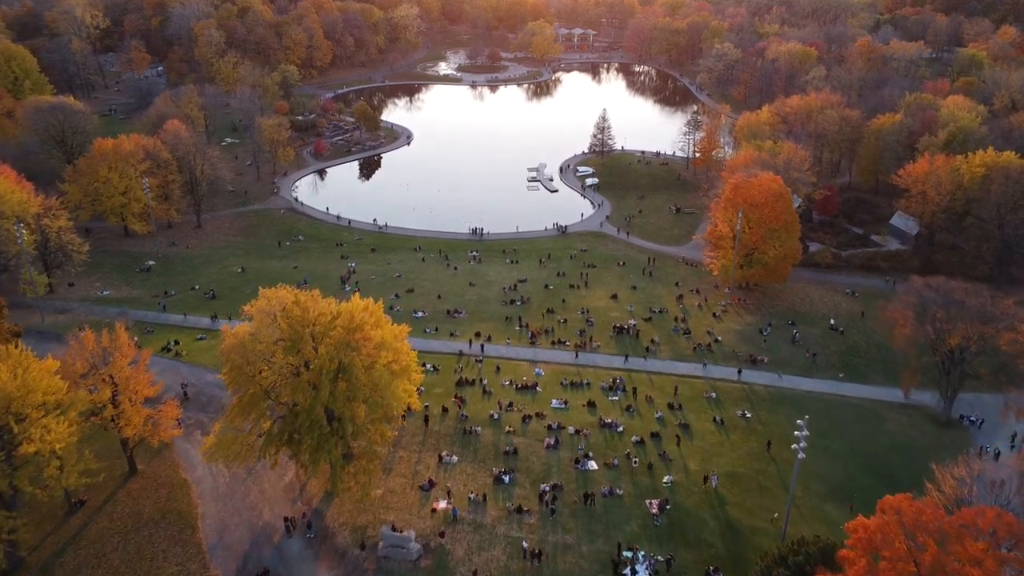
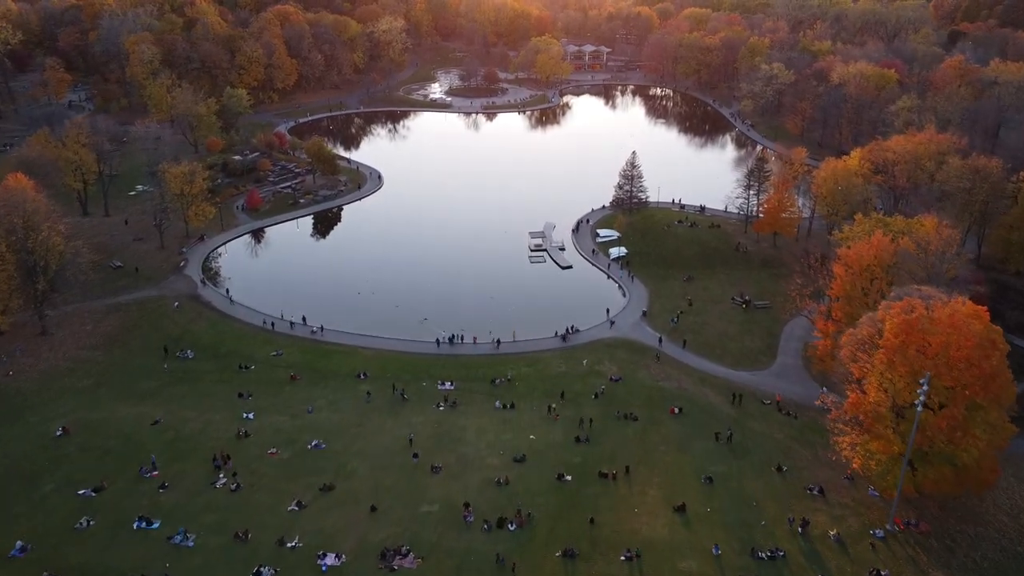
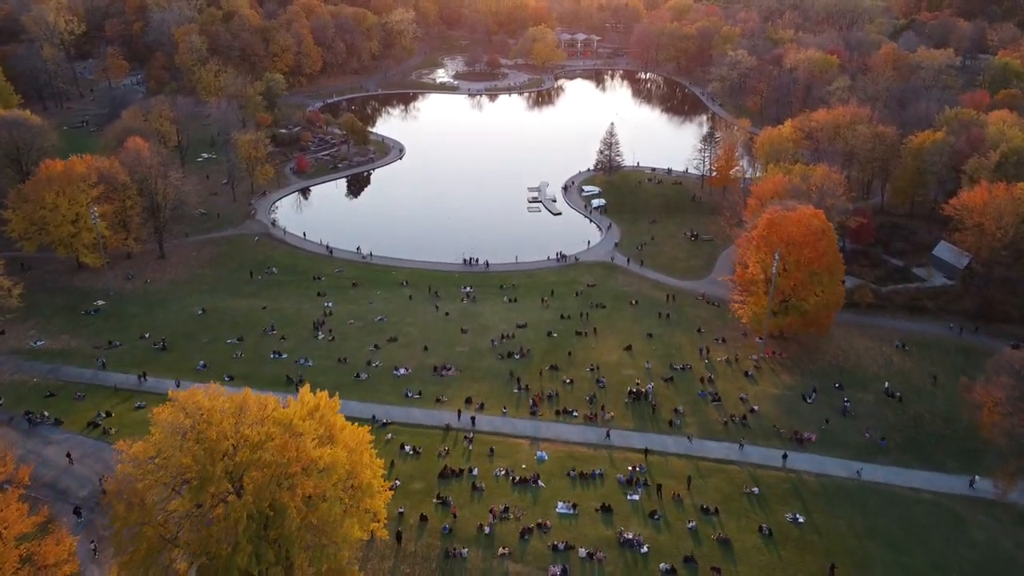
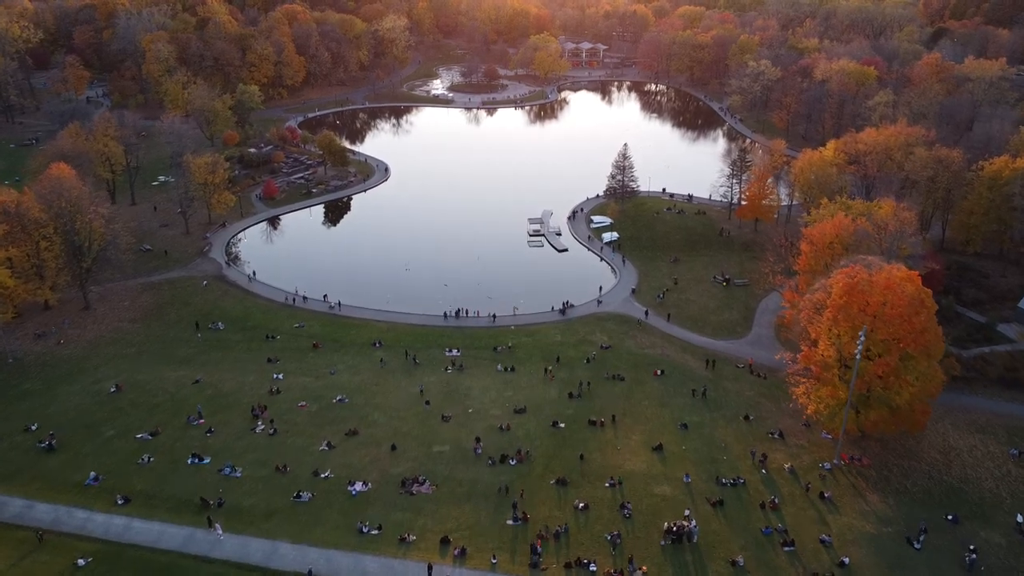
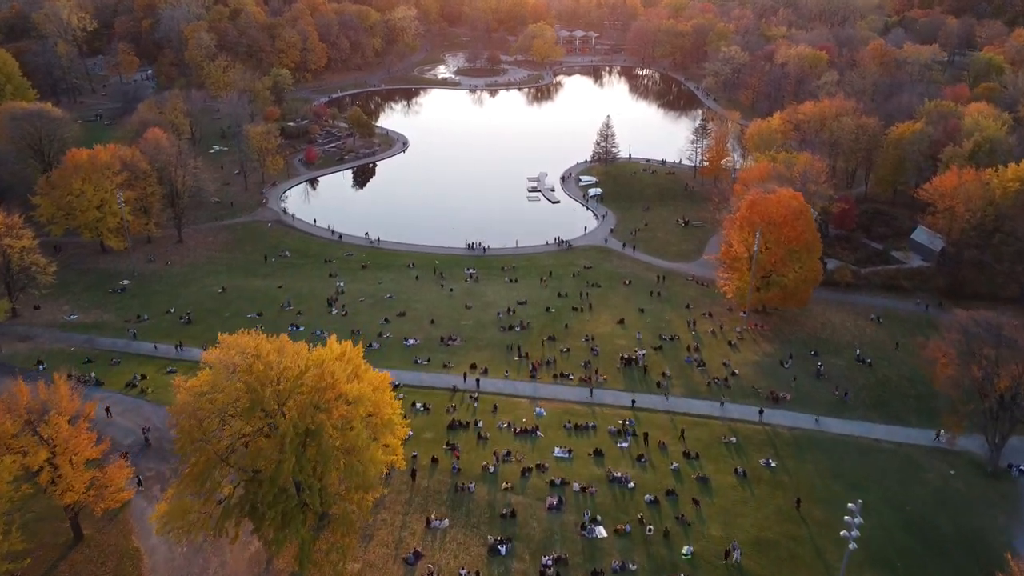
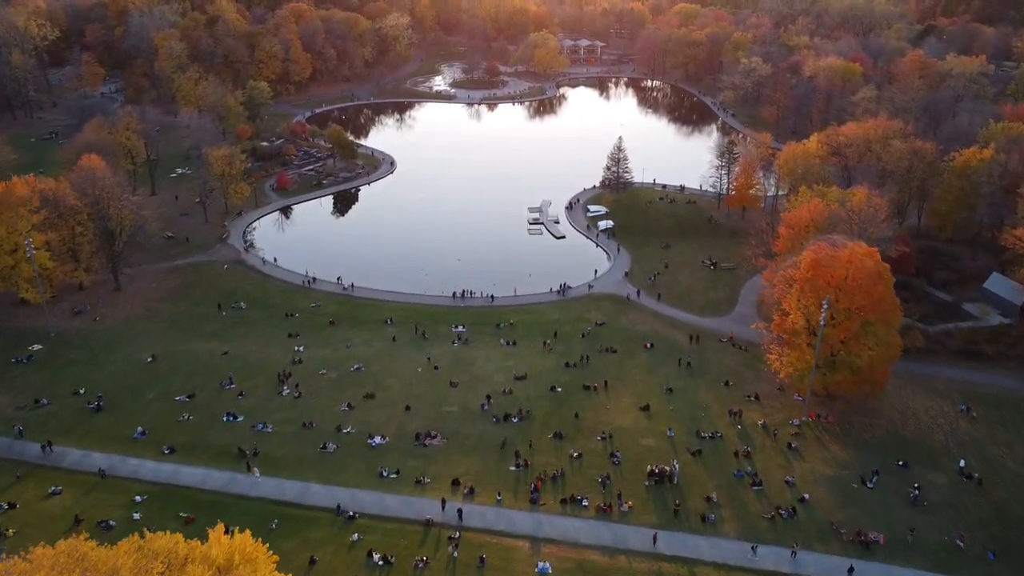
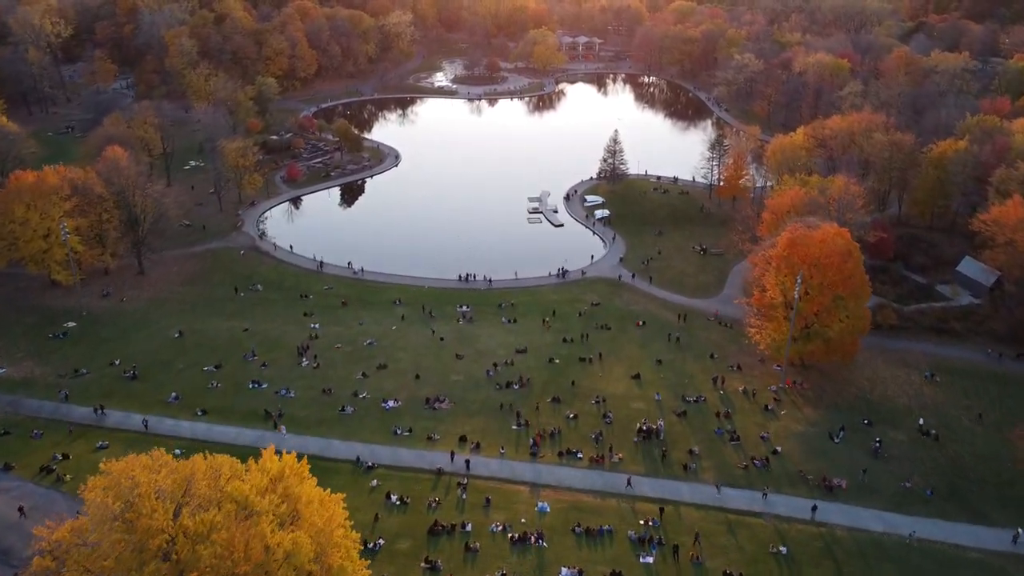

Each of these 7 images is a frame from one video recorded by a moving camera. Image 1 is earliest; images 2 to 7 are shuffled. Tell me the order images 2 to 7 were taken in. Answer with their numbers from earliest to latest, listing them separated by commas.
5, 3, 7, 6, 4, 2
